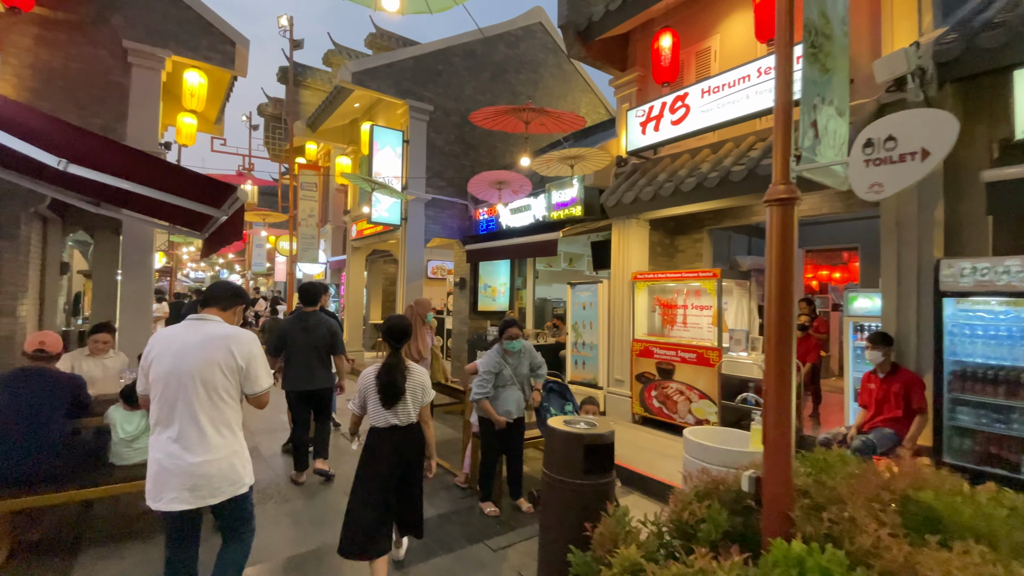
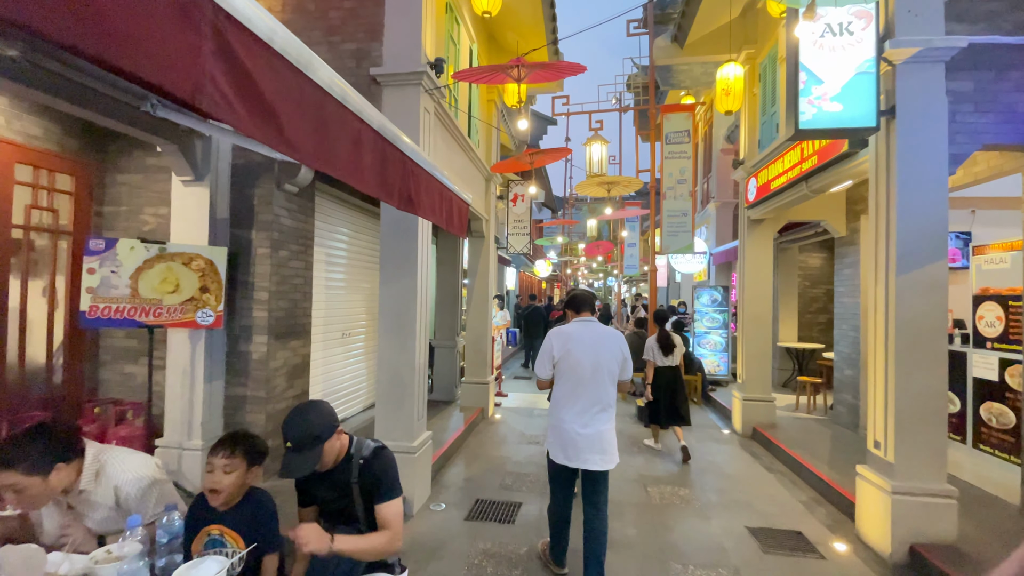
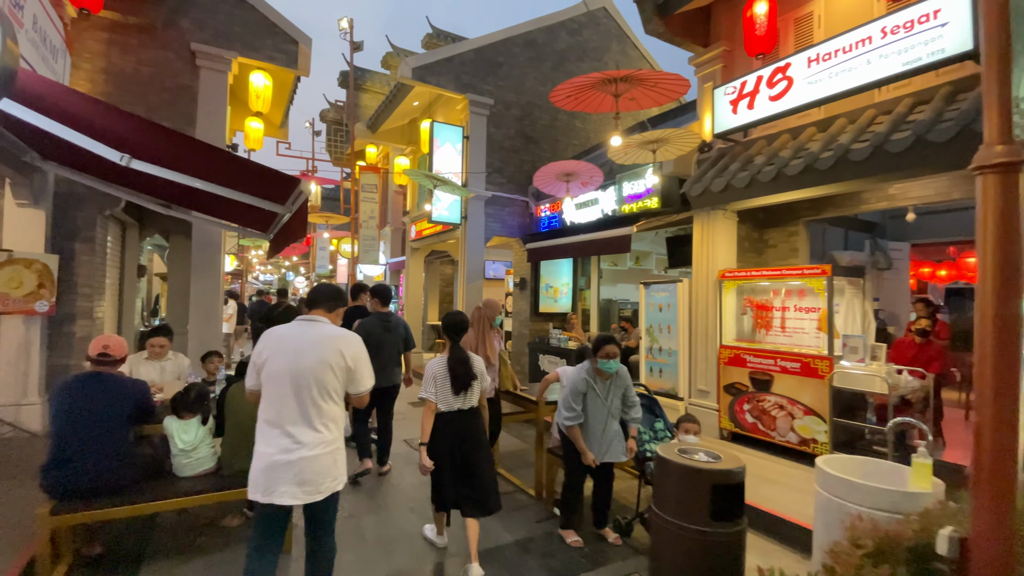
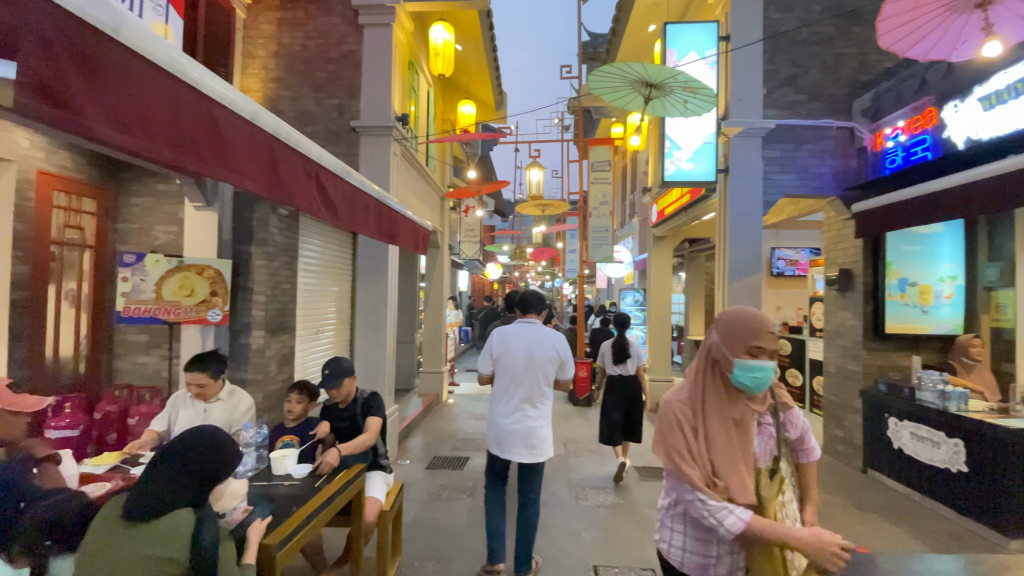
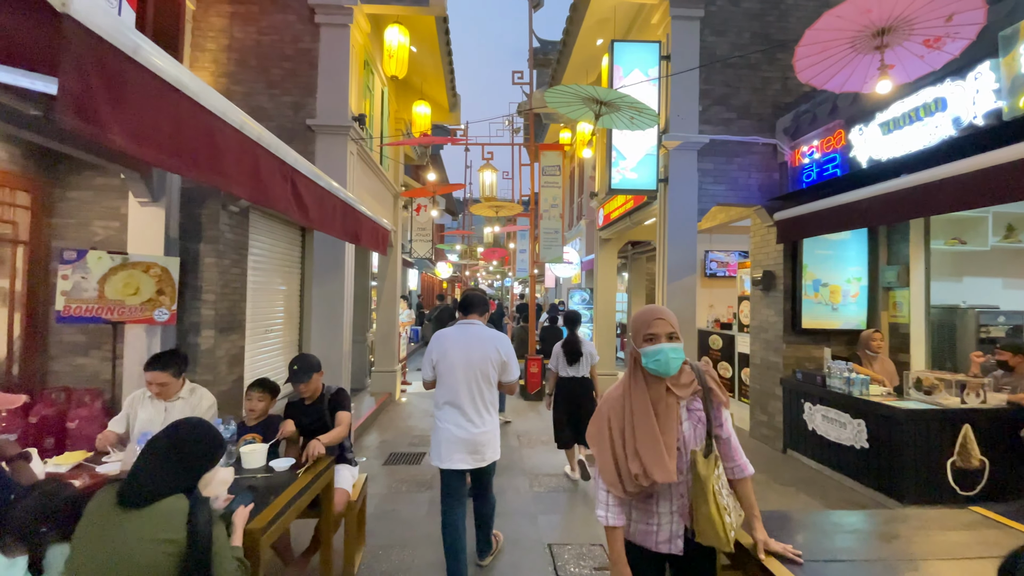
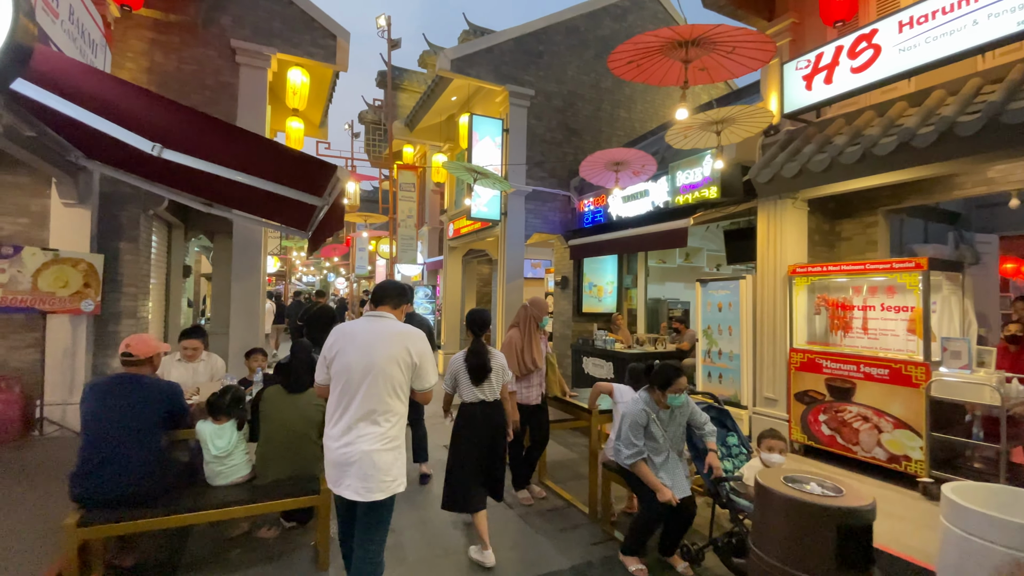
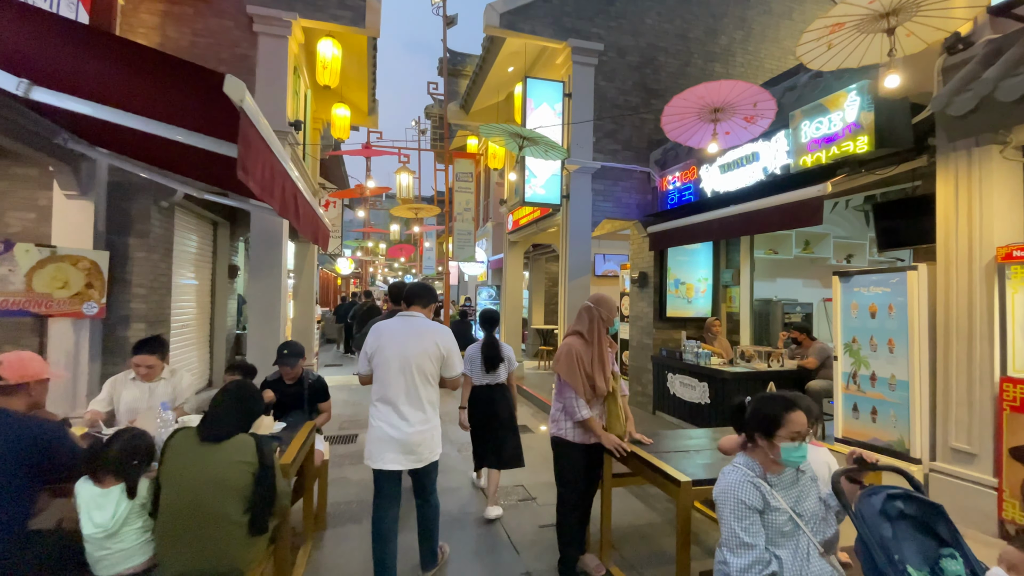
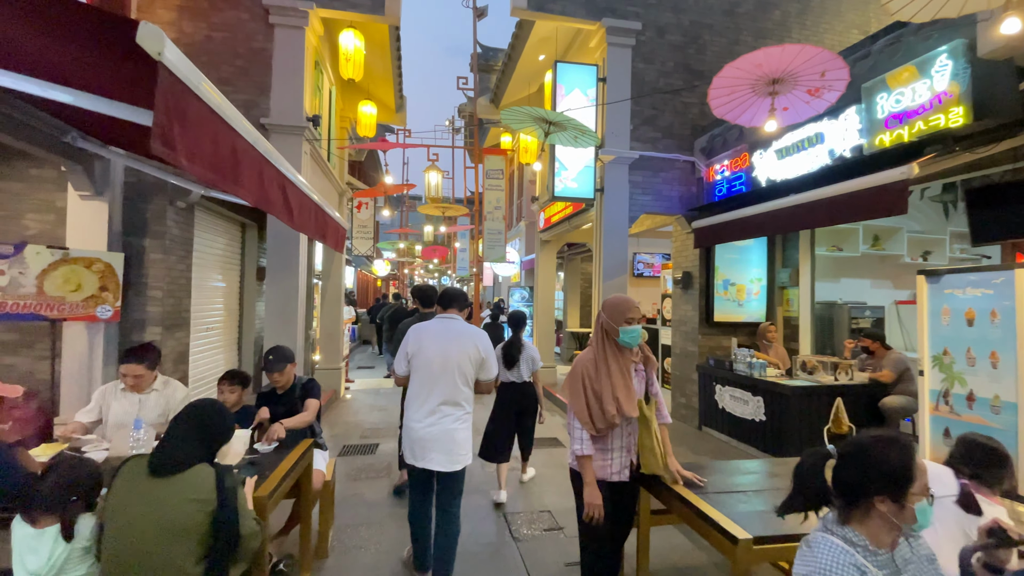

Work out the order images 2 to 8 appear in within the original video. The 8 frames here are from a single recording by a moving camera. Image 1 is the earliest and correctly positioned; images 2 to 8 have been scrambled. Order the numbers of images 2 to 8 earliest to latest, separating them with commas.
3, 6, 7, 8, 5, 4, 2
